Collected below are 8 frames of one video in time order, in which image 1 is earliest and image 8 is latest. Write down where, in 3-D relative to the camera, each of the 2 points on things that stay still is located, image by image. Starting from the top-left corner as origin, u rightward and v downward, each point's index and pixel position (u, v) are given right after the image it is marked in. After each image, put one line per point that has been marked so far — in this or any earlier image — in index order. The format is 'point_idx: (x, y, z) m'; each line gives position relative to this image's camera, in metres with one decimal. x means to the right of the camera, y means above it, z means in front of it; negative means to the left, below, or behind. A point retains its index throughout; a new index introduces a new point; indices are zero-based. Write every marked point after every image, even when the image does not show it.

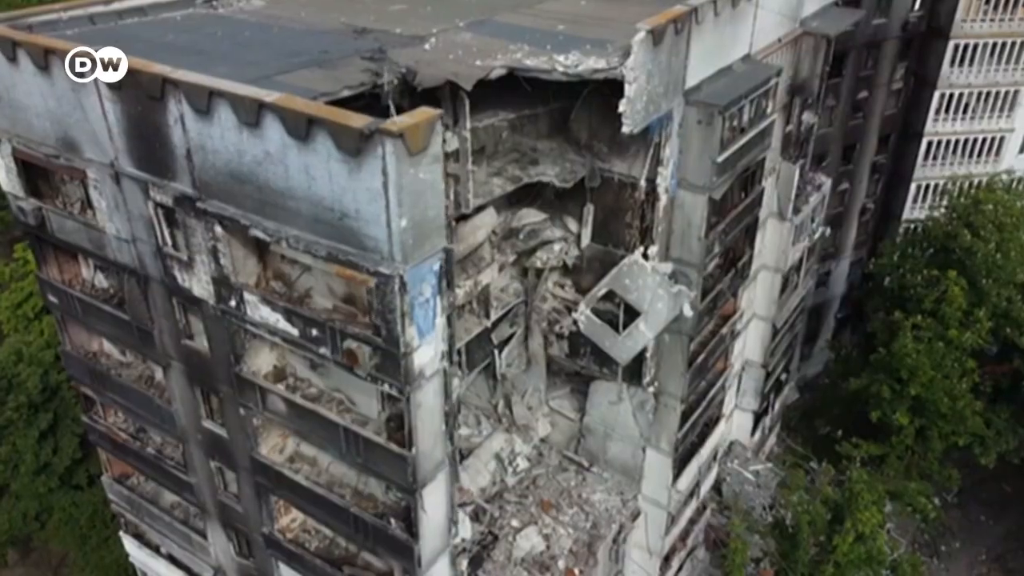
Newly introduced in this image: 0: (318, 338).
0: (-2.3, -0.6, +9.8) m
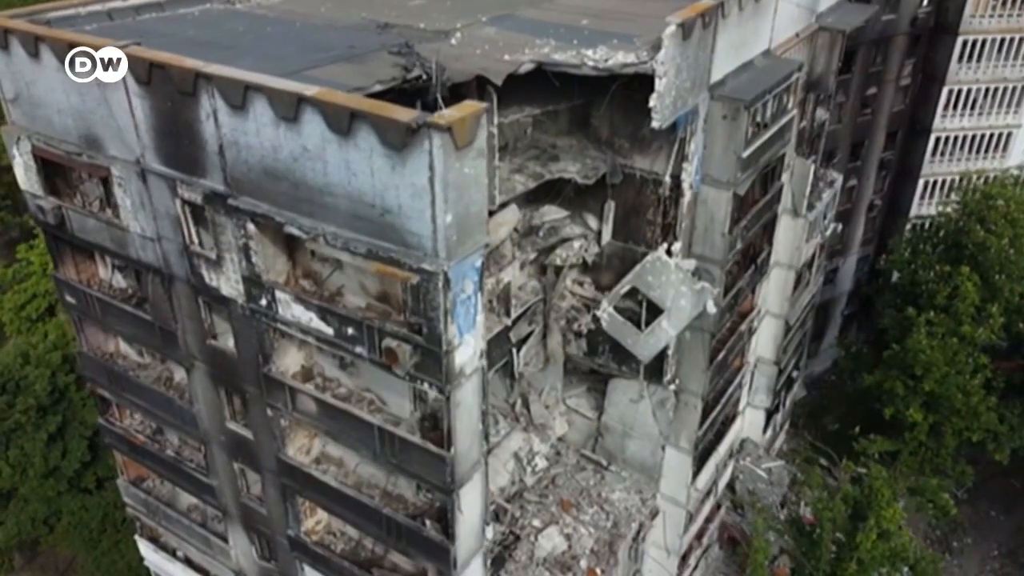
0: (-1.9, -0.6, +9.6) m
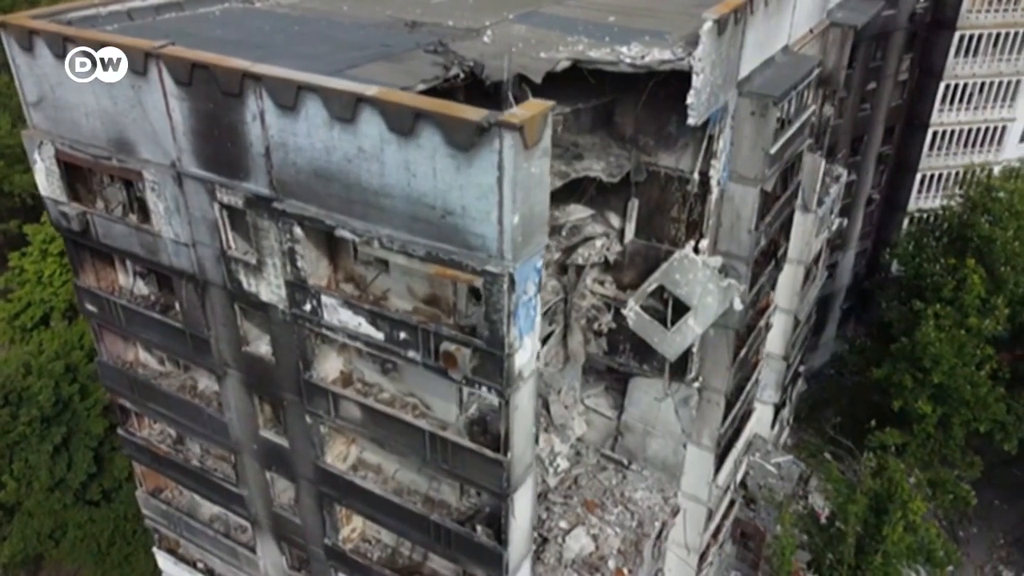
0: (-1.2, -0.6, +9.4) m
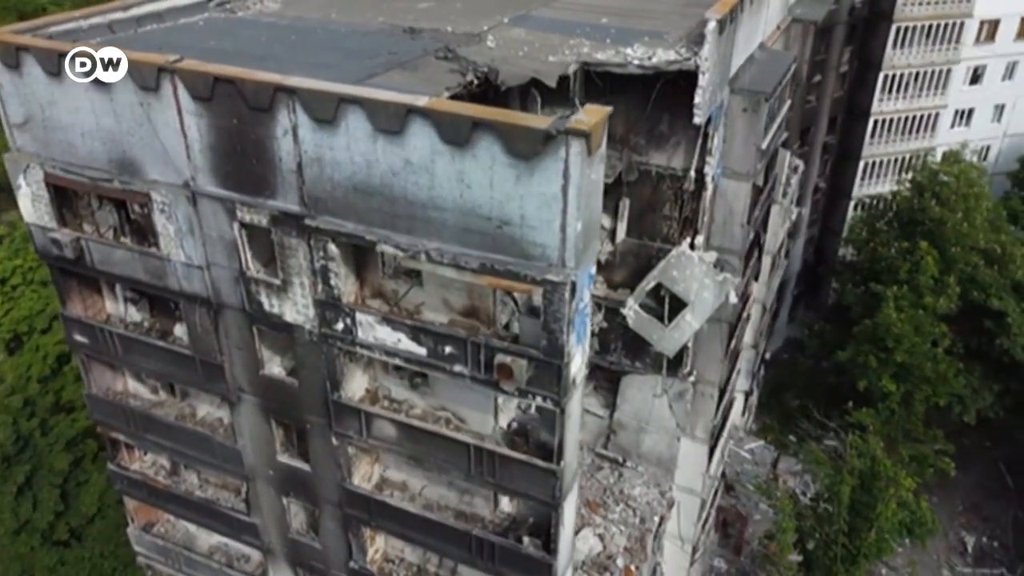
0: (-0.7, -0.8, +9.2) m
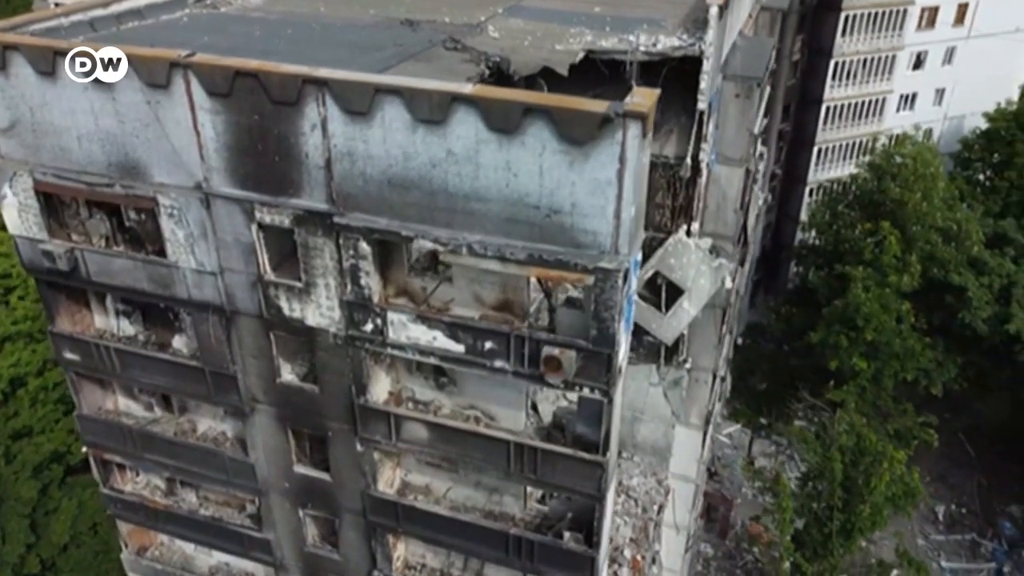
0: (-0.2, -0.7, +9.0) m
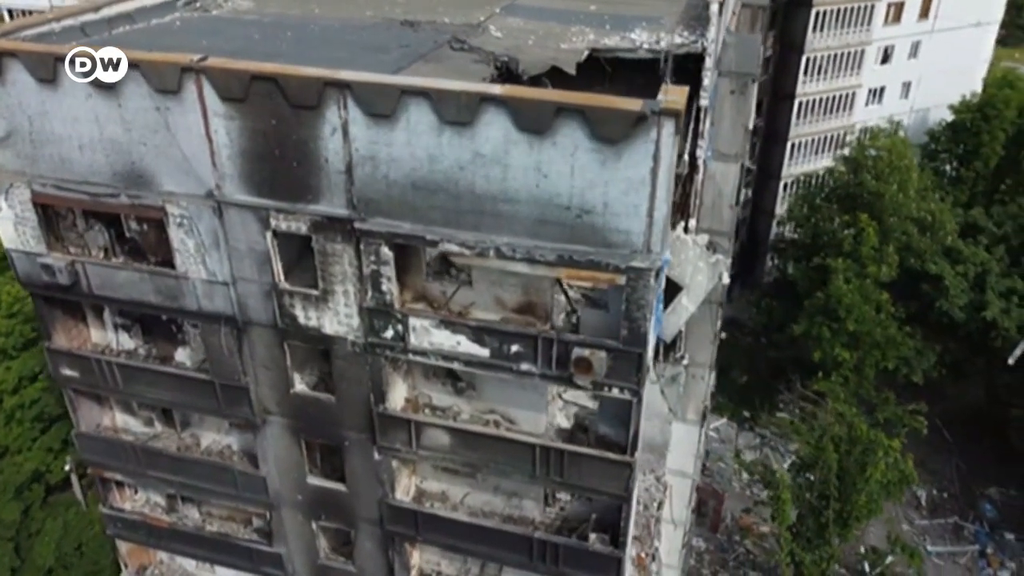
0: (+0.1, -0.7, +8.9) m
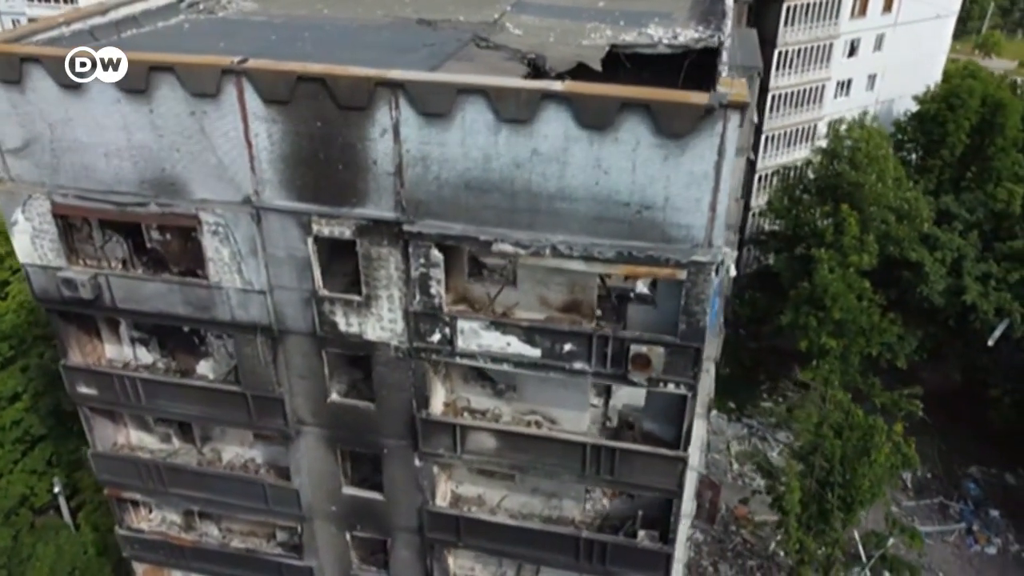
0: (+0.7, -0.7, +8.8) m
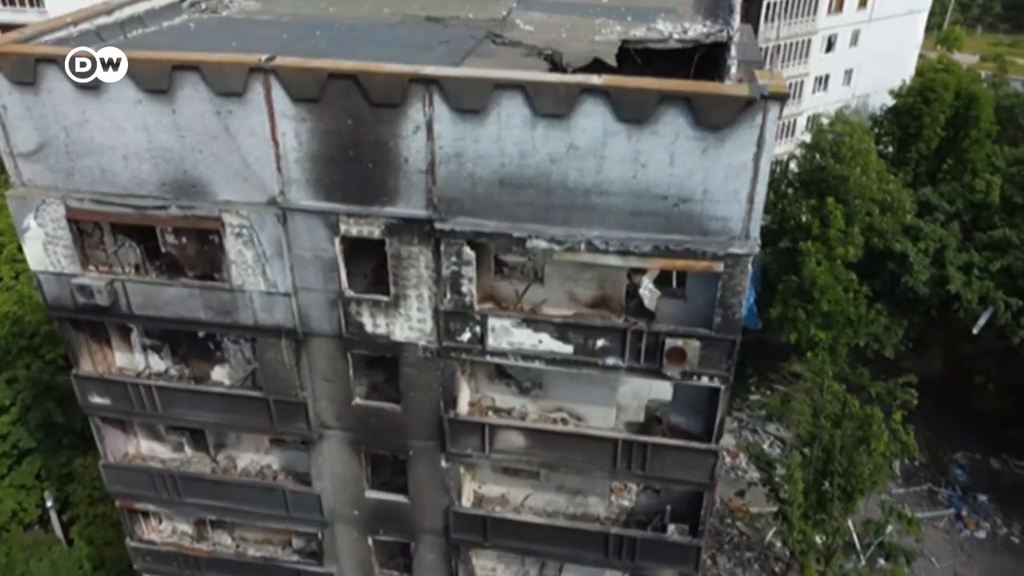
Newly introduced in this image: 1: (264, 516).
0: (+1.0, -0.7, +8.8) m
1: (-3.4, -3.2, +11.2) m
